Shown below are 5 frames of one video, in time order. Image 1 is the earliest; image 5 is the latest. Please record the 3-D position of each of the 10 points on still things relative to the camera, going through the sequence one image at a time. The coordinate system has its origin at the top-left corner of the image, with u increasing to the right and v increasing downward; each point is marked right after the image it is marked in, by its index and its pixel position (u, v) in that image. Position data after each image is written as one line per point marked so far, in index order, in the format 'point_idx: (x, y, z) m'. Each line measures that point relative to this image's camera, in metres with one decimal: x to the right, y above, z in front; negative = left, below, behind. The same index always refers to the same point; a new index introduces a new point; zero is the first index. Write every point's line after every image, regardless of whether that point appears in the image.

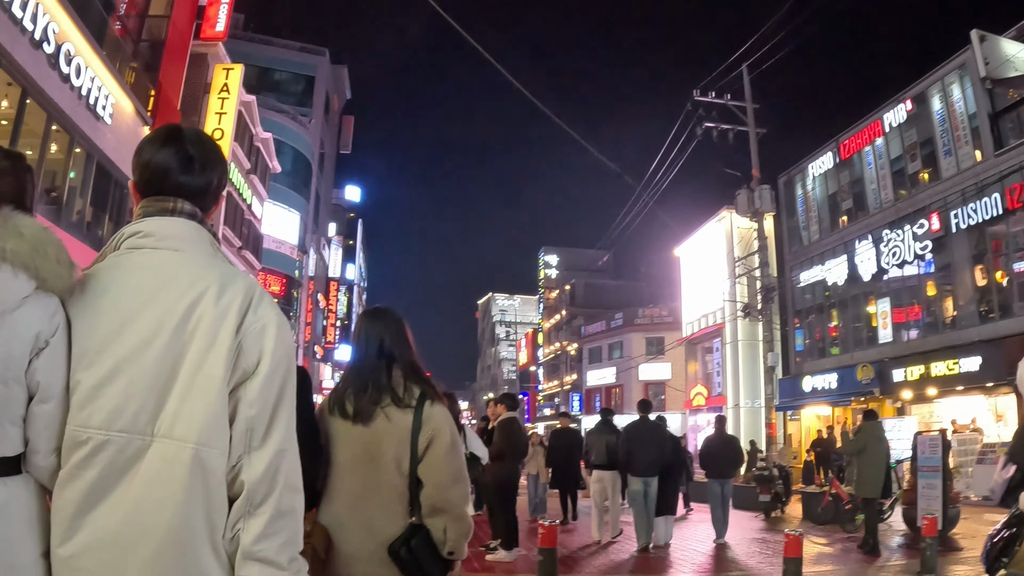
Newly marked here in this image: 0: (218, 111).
0: (-7.1, +4.3, +16.0) m
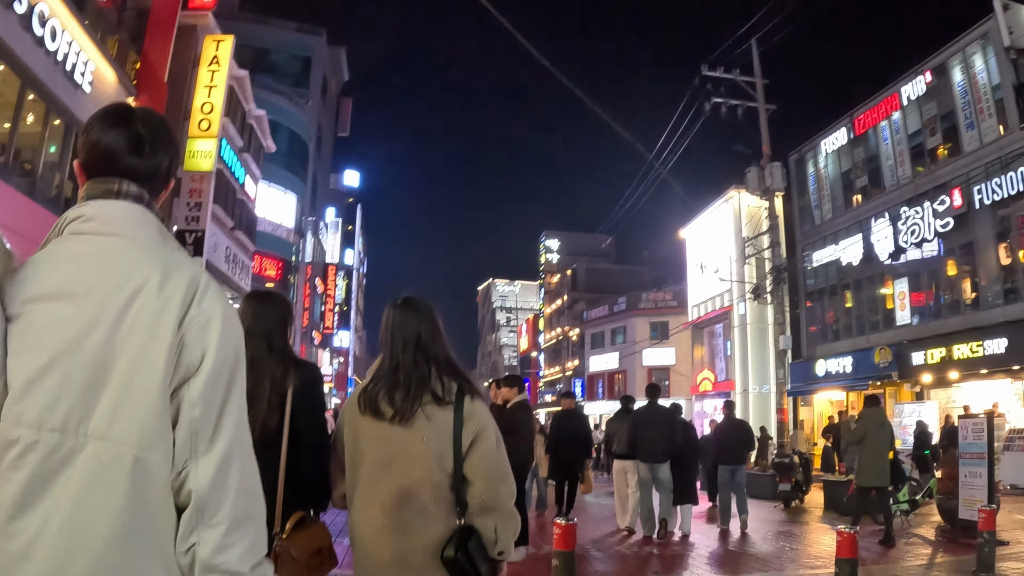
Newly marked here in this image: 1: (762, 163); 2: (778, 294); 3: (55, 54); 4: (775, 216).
0: (-7.0, +4.7, +15.4) m
1: (+5.5, +2.7, +14.7) m
2: (+5.5, -0.1, +13.9) m
3: (-7.0, +3.6, +10.3) m
4: (+5.7, +1.6, +14.3) m
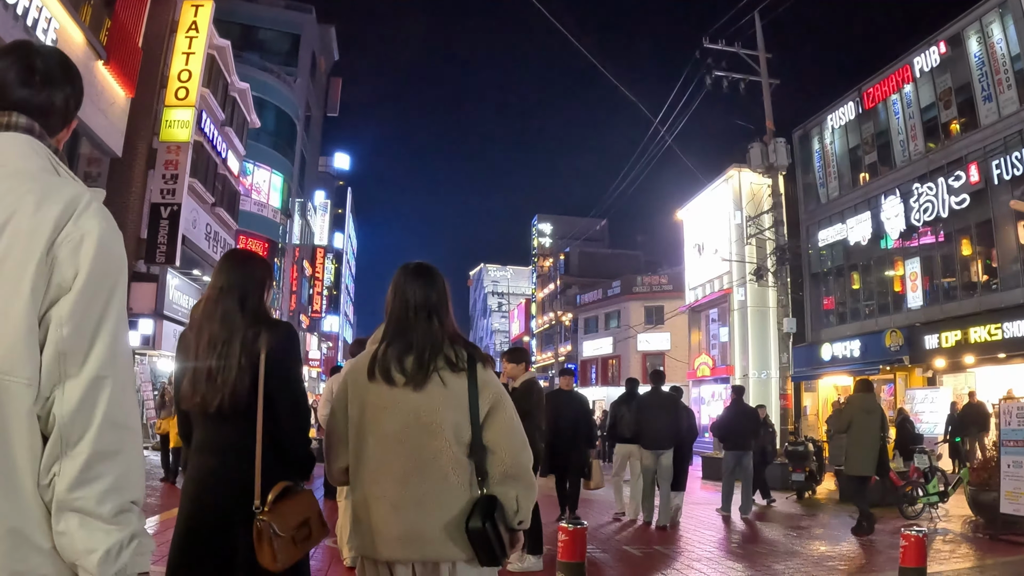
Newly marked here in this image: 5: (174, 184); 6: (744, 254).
0: (-7.2, +5.2, +14.6) m
1: (+5.4, +3.1, +14.1) m
2: (+5.4, +0.3, +13.4) m
3: (-7.1, +4.0, +9.5) m
4: (+5.5, +1.9, +13.7) m
5: (-7.1, +2.2, +14.0) m
6: (+6.9, +1.0, +19.8) m
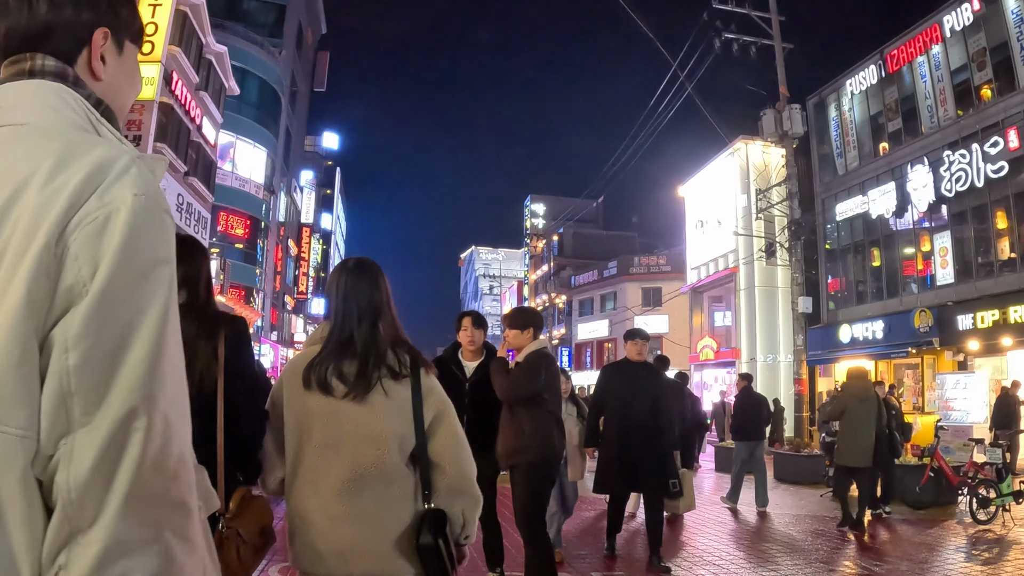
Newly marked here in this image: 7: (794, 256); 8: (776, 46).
0: (-7.3, +5.7, +13.5) m
1: (+5.2, +3.6, +13.1) m
2: (+5.3, +0.7, +12.5) m
3: (-7.1, +4.4, +8.4) m
4: (+5.4, +2.4, +12.8) m
5: (-7.2, +2.7, +12.9) m
6: (+6.7, +1.6, +18.9) m
7: (+5.2, +0.6, +12.3) m
8: (+5.5, +5.1, +13.9) m
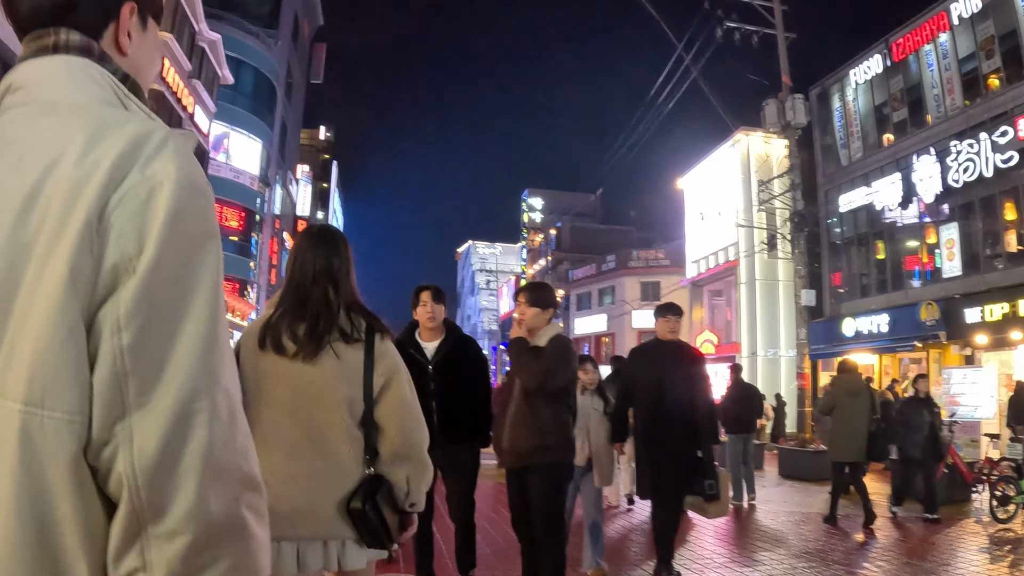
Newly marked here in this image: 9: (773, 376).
0: (-7.3, +5.9, +13.2) m
1: (+5.2, +3.7, +12.9) m
2: (+5.2, +0.8, +12.2) m
3: (-7.1, +4.6, +8.1) m
4: (+5.3, +2.5, +12.6) m
5: (-7.3, +2.9, +12.6) m
6: (+6.6, +1.7, +18.7) m
7: (+5.2, +0.7, +12.1) m
8: (+5.5, +5.2, +13.7) m
9: (+6.8, -2.4, +18.0) m
